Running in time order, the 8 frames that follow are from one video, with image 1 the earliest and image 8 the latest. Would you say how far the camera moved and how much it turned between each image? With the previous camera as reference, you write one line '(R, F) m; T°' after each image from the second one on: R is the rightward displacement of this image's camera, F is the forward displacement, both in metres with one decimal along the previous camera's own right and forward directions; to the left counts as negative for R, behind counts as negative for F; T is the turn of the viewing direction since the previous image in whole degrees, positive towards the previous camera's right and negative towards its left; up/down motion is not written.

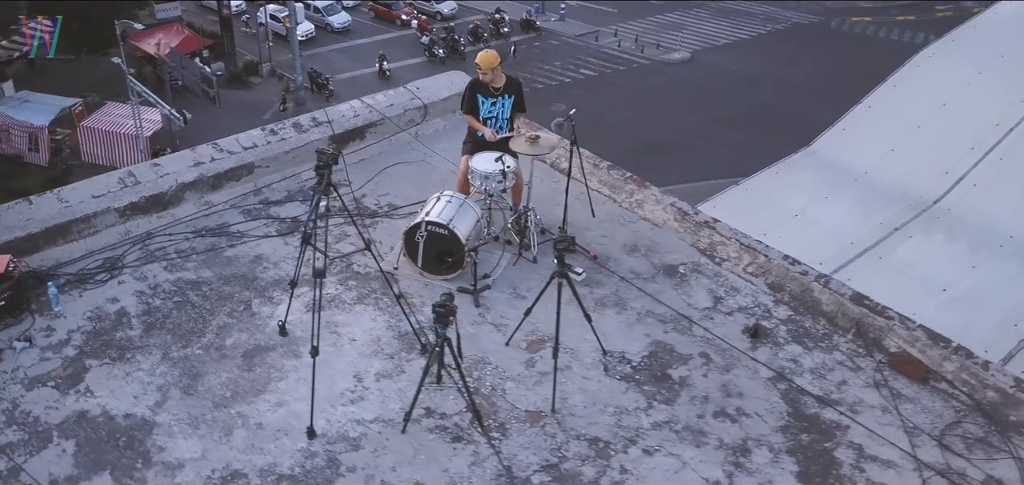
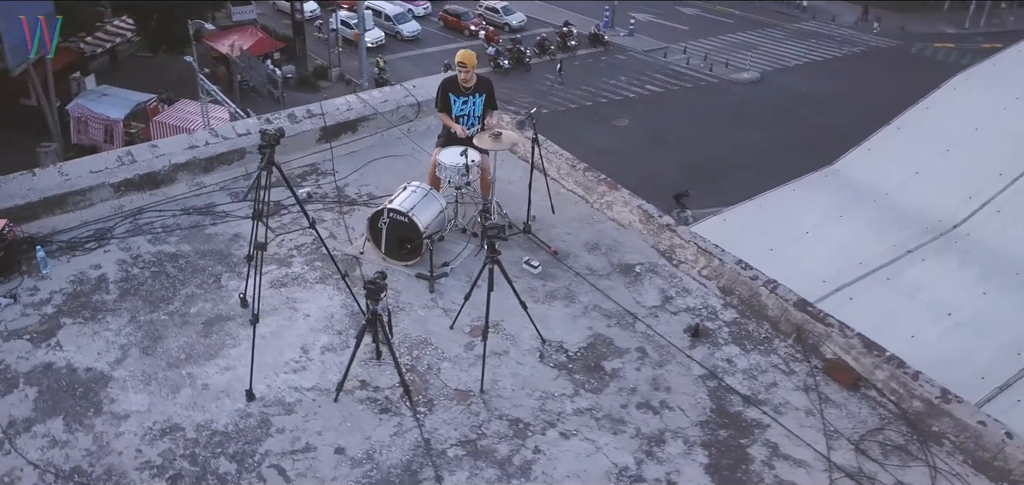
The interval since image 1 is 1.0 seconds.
(+0.8, -0.3) m; -4°
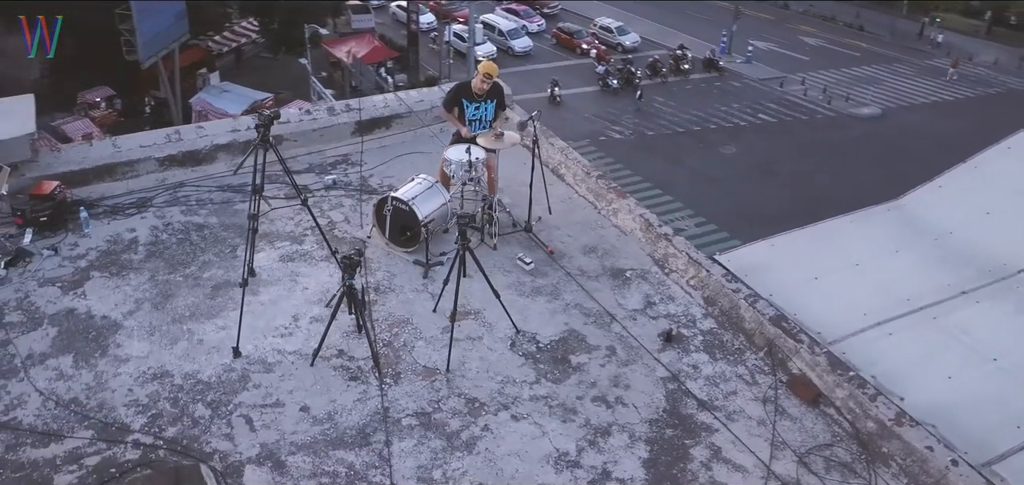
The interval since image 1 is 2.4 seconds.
(+0.9, -0.3) m; -7°
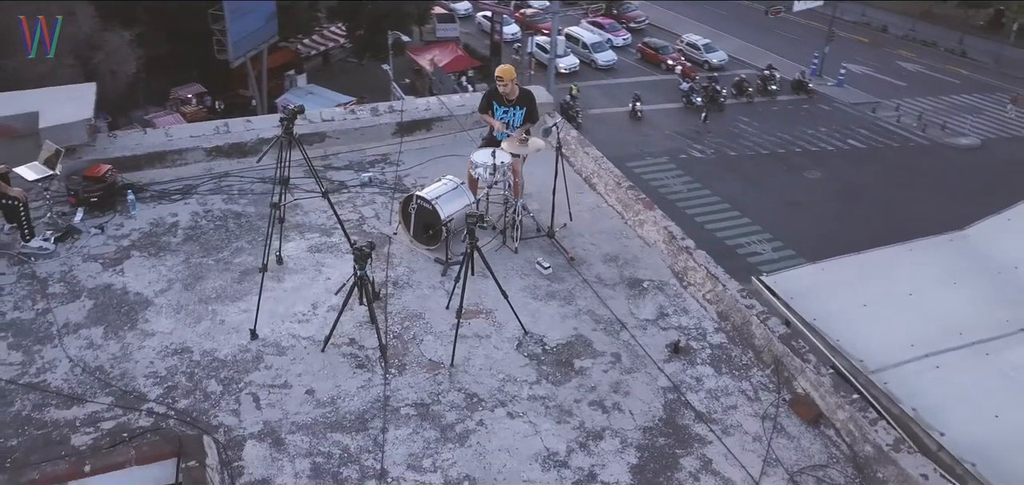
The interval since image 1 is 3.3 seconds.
(+0.5, -0.1) m; -5°
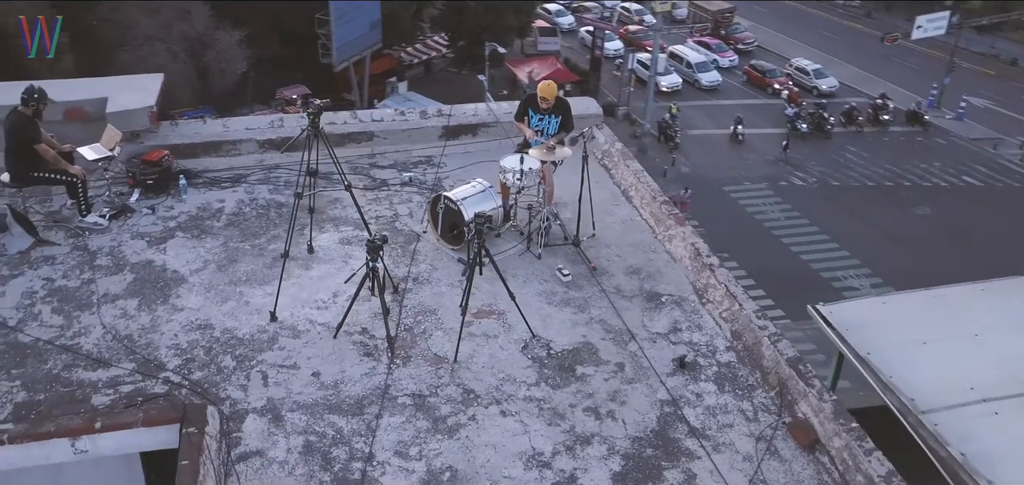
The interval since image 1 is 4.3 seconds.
(+0.6, -0.1) m; -6°
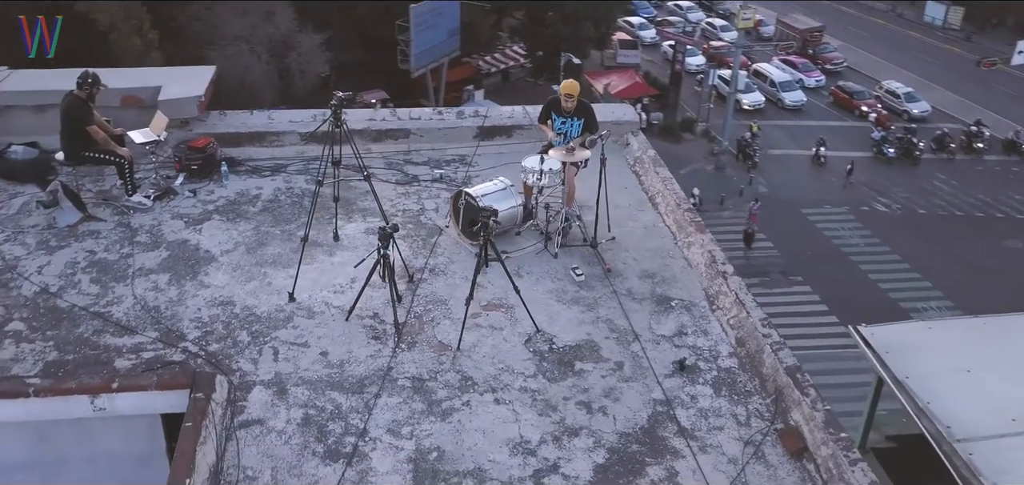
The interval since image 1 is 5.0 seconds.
(+0.5, -0.2) m; -5°
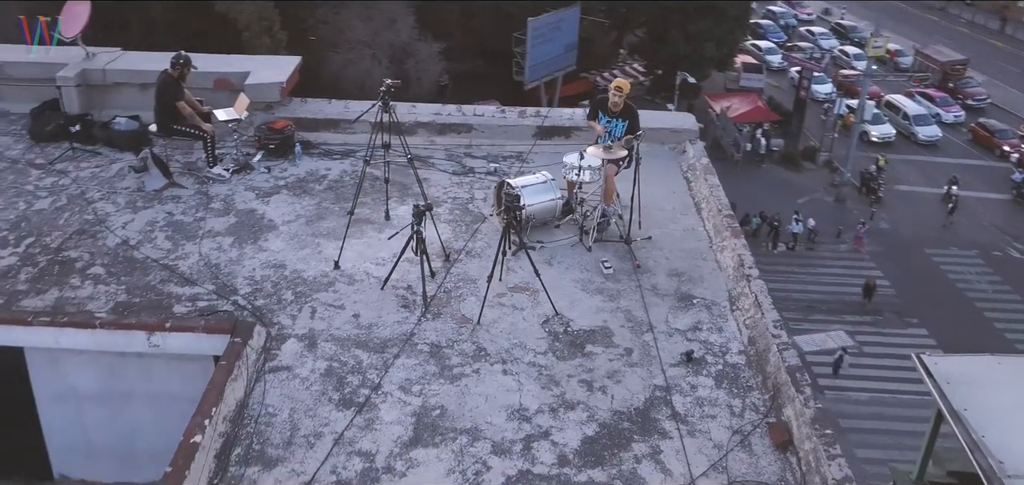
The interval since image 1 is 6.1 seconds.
(+0.7, -0.4) m; -7°
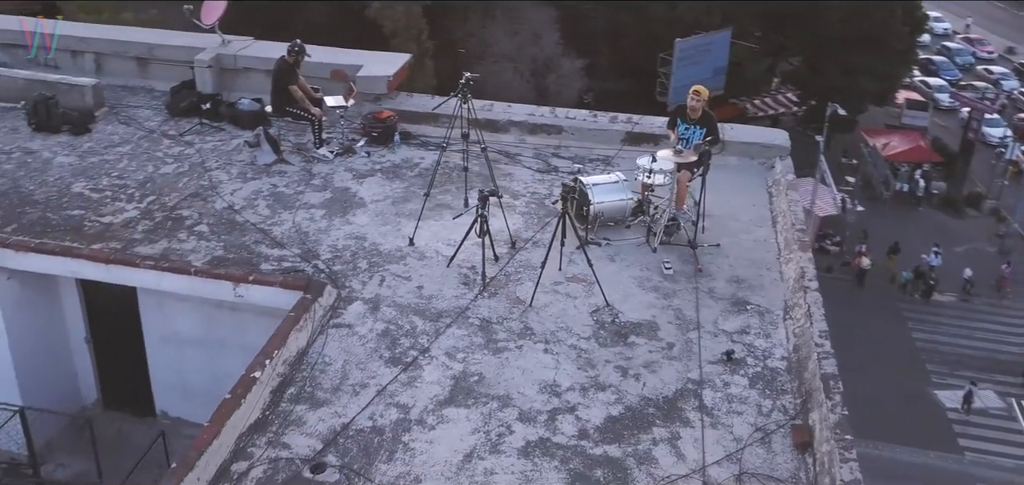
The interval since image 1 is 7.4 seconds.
(+0.7, -0.4) m; -9°
